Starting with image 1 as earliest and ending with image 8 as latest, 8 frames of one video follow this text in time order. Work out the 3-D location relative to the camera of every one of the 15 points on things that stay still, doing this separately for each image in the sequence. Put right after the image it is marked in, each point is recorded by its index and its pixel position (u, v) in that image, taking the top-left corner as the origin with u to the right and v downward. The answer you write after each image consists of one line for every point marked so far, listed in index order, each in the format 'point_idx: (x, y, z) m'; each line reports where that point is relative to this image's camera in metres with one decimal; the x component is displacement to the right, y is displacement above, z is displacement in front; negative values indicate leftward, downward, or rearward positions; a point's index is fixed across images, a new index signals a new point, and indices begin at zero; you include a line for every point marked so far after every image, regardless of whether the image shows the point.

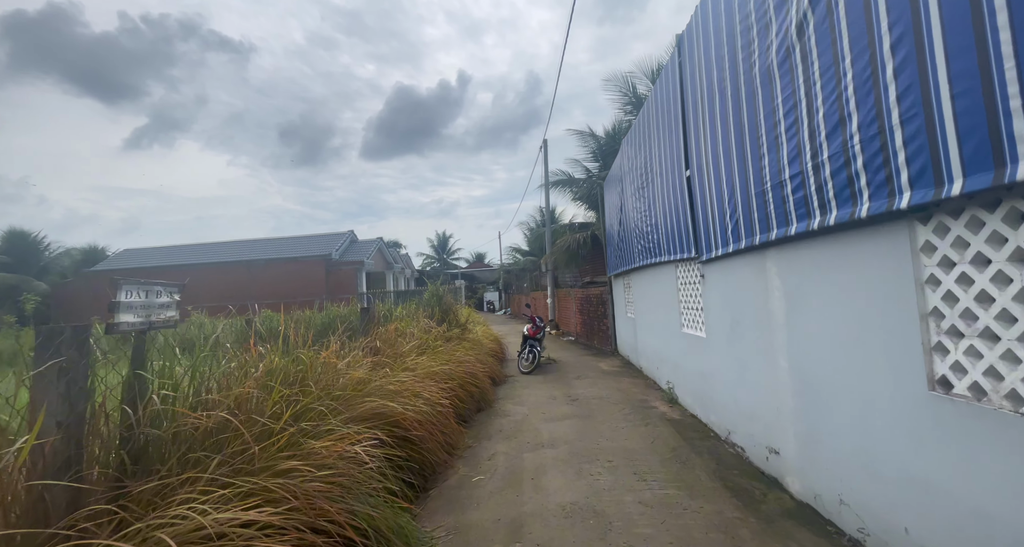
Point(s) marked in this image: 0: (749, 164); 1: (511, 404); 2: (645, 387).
0: (+1.9, +0.9, +3.3) m
1: (0.0, -1.8, +5.9) m
2: (+2.1, -1.8, +6.6) m
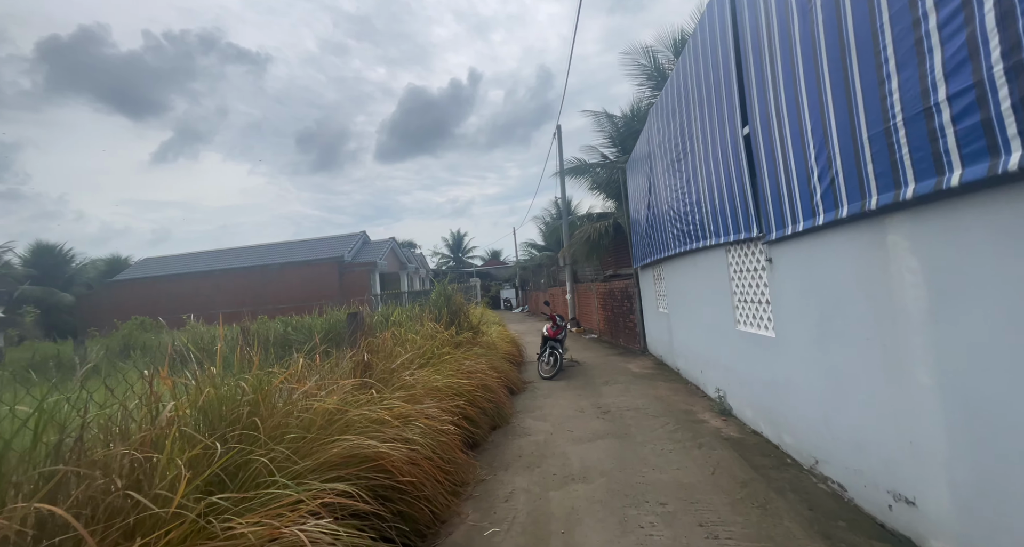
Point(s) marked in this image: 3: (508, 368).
0: (+1.9, +1.0, +2.4) m
1: (+0.2, -1.7, +5.1) m
2: (+2.3, -1.6, +5.6) m
3: (-0.1, -1.5, +6.6) m
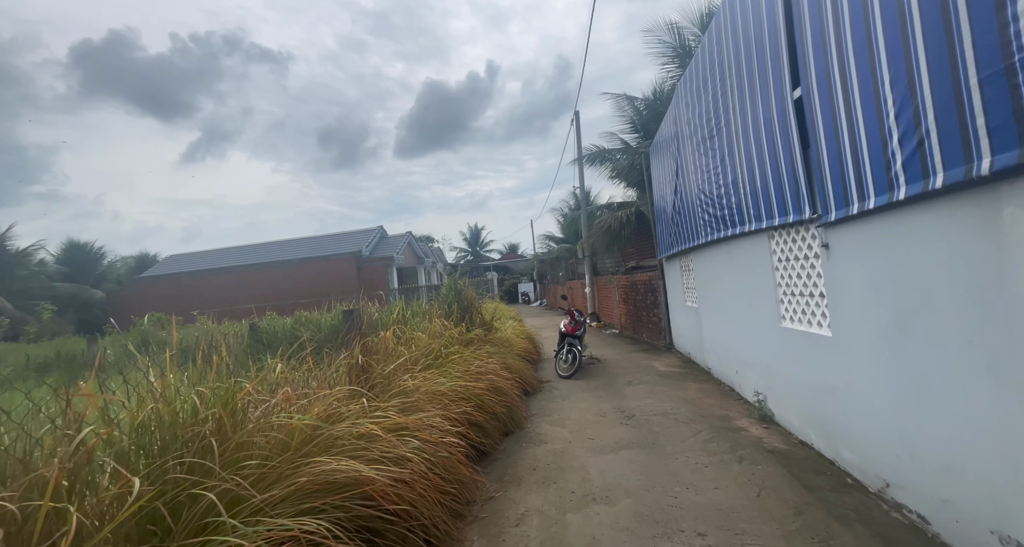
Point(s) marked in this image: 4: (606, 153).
0: (+1.9, +1.1, +1.8) m
1: (+0.4, -1.7, +4.6) m
2: (+2.5, -1.5, +5.1) m
3: (+0.2, -1.4, +6.2) m
4: (+3.0, +3.9, +13.4) m
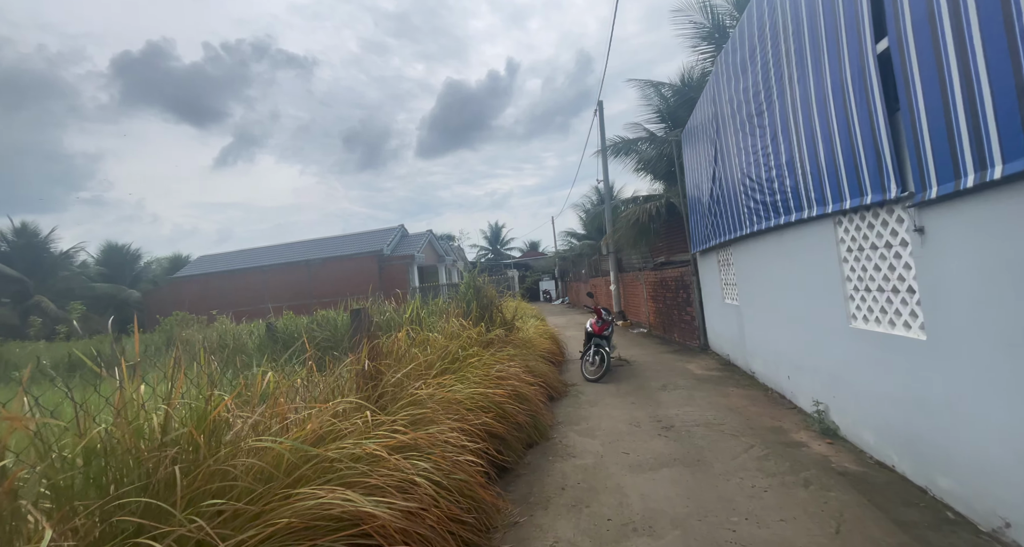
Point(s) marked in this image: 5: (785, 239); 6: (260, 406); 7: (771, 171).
0: (+2.0, +1.1, +1.3) m
1: (+0.6, -1.6, +4.2) m
2: (+2.8, -1.4, +4.5) m
3: (+0.5, -1.3, +5.7) m
4: (+3.6, +4.0, +12.8) m
5: (+2.7, +0.3, +4.2) m
6: (-1.3, -0.7, +2.2) m
7: (+2.6, +1.0, +4.2) m
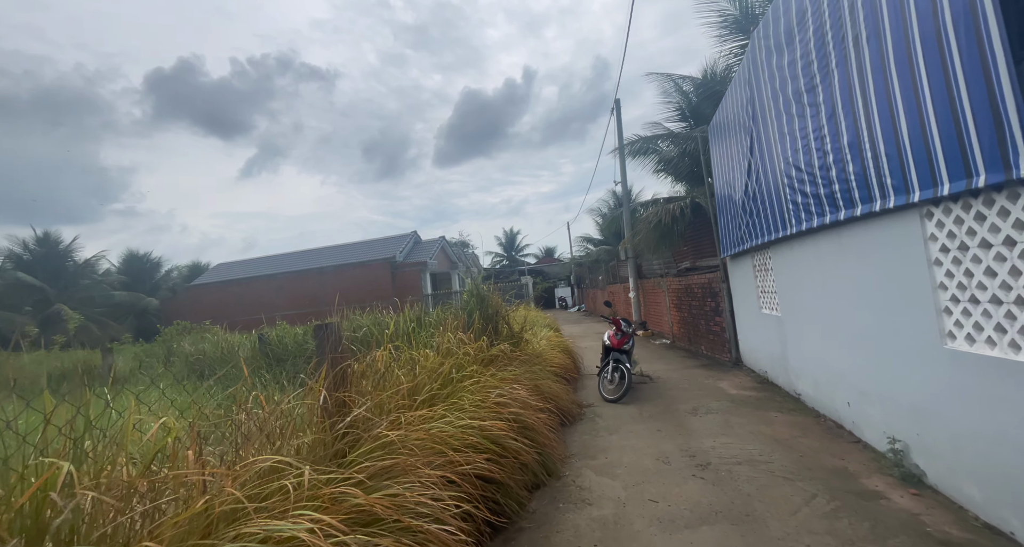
0: (+1.9, +1.1, +0.6) m
1: (+0.7, -1.7, +3.5) m
2: (+2.8, -1.5, +3.8) m
3: (+0.6, -1.4, +5.1) m
4: (+4.0, +3.8, +12.1) m
5: (+2.7, +0.3, +3.5) m
6: (-1.4, -0.7, +1.6) m
7: (+2.6, +1.0, +3.5) m
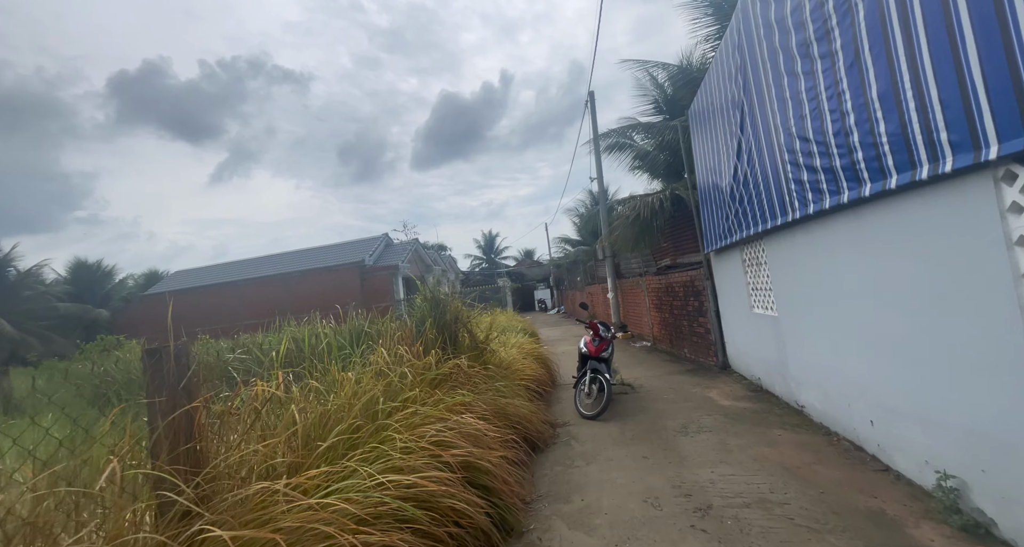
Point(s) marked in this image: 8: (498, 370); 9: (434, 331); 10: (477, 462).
0: (+1.7, +1.2, -0.1) m
1: (+0.3, -1.6, +2.7) m
2: (+2.5, -1.4, +3.1) m
3: (+0.2, -1.4, +4.3) m
4: (+3.1, +3.8, +11.5) m
5: (+2.4, +0.3, +2.8) m
6: (-1.6, -0.7, +0.8) m
7: (+2.2, +1.0, +2.8) m
8: (-0.2, -1.1, +4.8) m
9: (-0.8, -0.6, +4.5) m
10: (-0.2, -1.2, +2.6) m
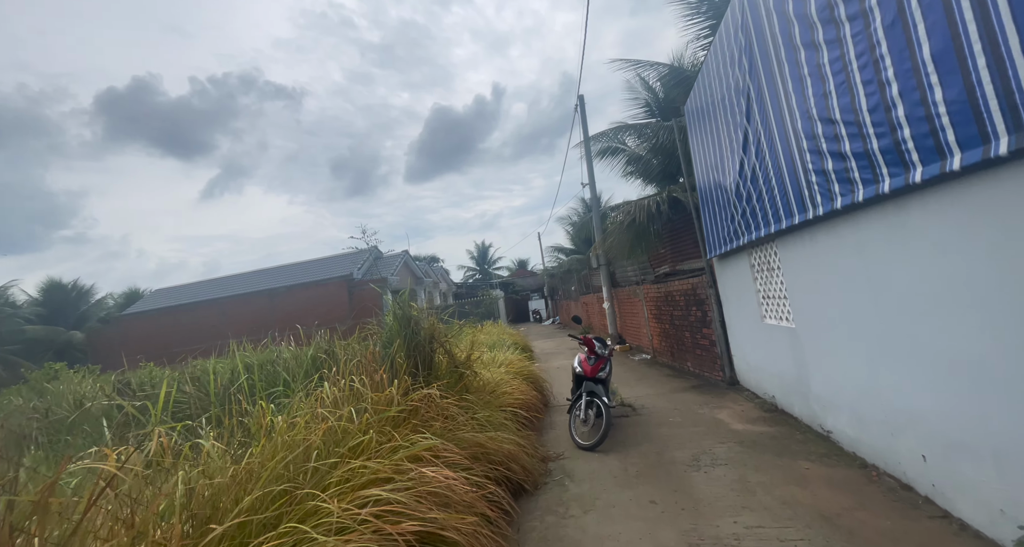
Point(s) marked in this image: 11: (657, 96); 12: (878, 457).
0: (+1.5, +1.2, -0.6) m
1: (+0.2, -1.7, +2.1) m
2: (+2.3, -1.4, +2.5) m
3: (0.0, -1.5, +3.7) m
4: (+2.8, +3.6, +11.1) m
5: (+2.2, +0.3, +2.3) m
6: (-1.7, -0.8, +0.2) m
7: (+2.0, +1.0, +2.3) m
8: (-0.3, -1.2, +4.2) m
9: (-1.0, -0.7, +3.9) m
10: (-0.4, -1.2, +2.0) m
11: (+3.6, +4.5, +10.5) m
12: (+2.7, -1.3, +3.1) m
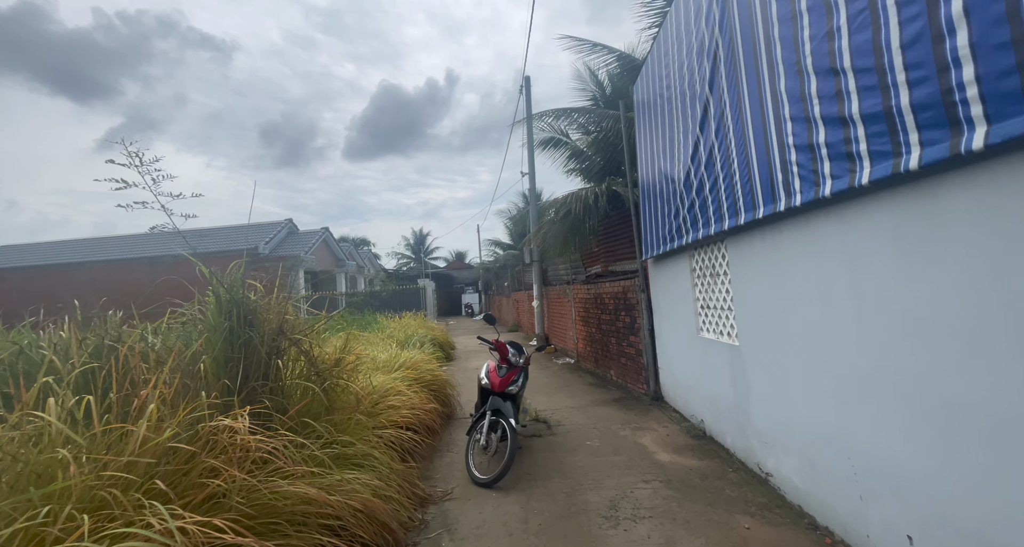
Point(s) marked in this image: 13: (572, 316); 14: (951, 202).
0: (+1.5, +1.1, -1.4) m
1: (-0.5, -1.6, +1.1) m
2: (+1.6, -1.5, +1.8) m
3: (-0.8, -1.4, +2.6) m
4: (+1.2, +3.6, +10.3) m
5: (+1.7, +0.2, +1.5) m
6: (-2.0, -0.6, -1.1) m
7: (+1.6, +0.9, +1.6) m
8: (-1.2, -1.0, +3.1) m
9: (-1.8, -0.5, +2.7) m
10: (-0.9, -1.1, +0.9) m
11: (+2.2, +4.5, +9.8) m
12: (+1.8, -1.4, +2.4) m
13: (+1.3, -0.9, +9.2) m
14: (+1.7, +0.3, +1.6) m
